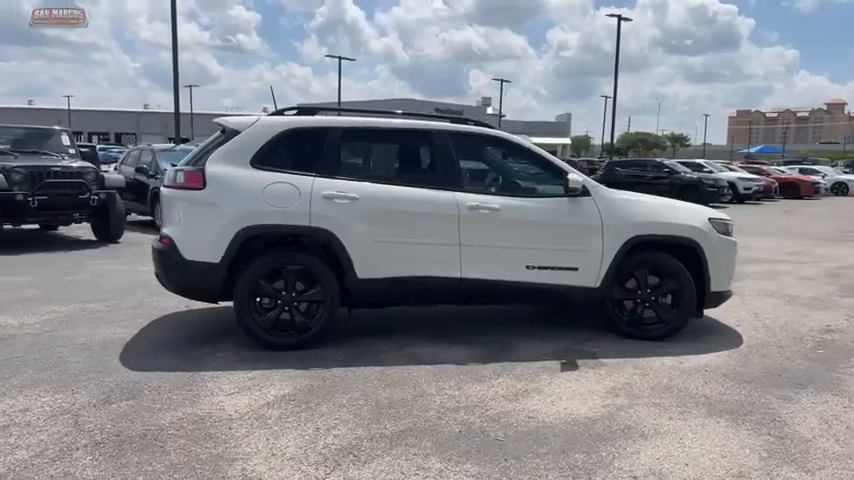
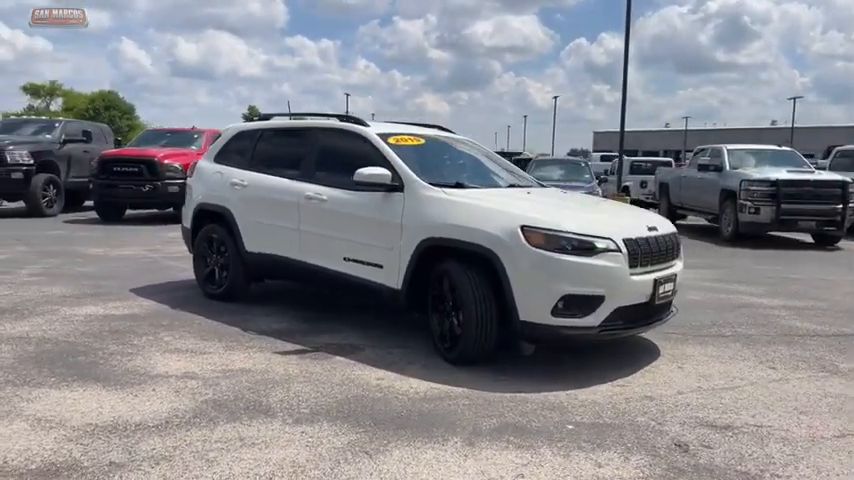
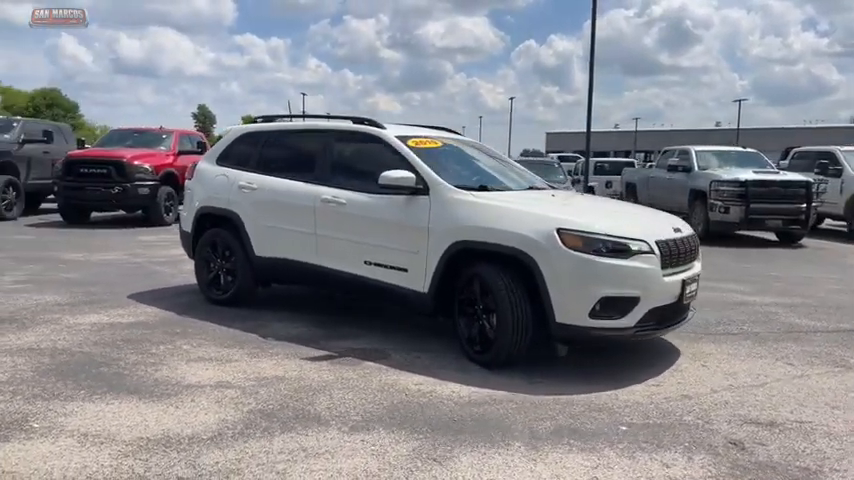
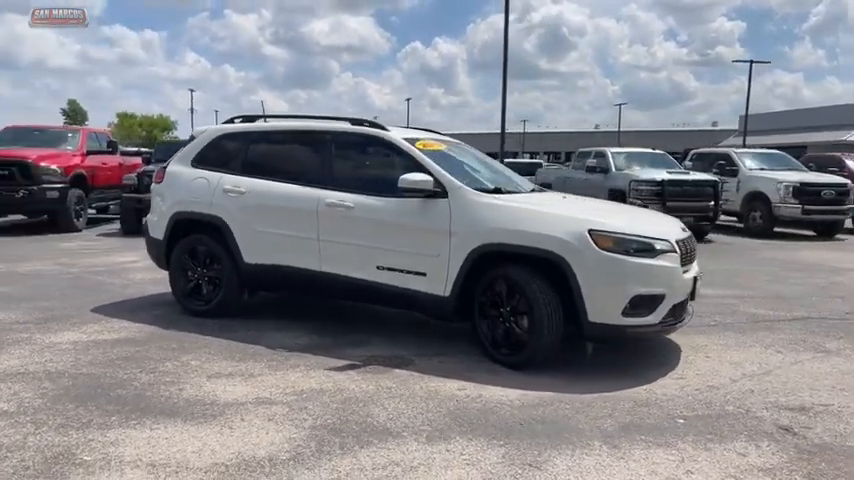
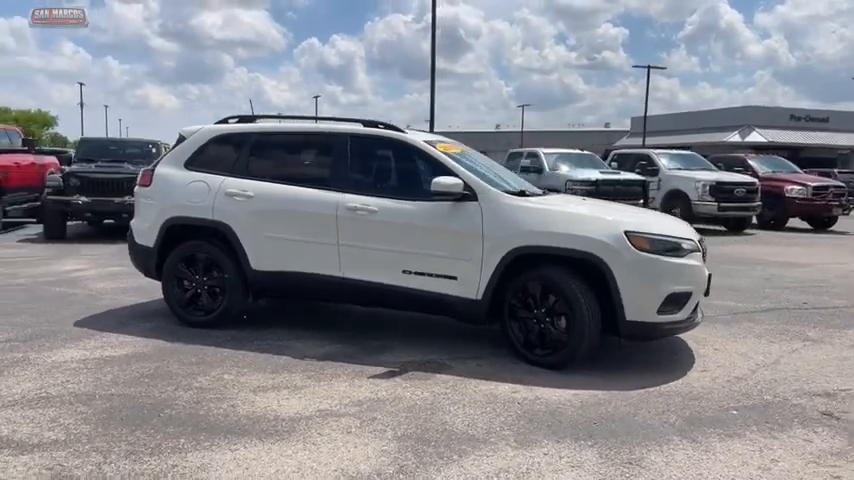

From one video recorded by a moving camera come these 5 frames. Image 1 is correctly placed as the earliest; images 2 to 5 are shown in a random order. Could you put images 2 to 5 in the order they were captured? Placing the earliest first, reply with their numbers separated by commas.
5, 4, 3, 2
